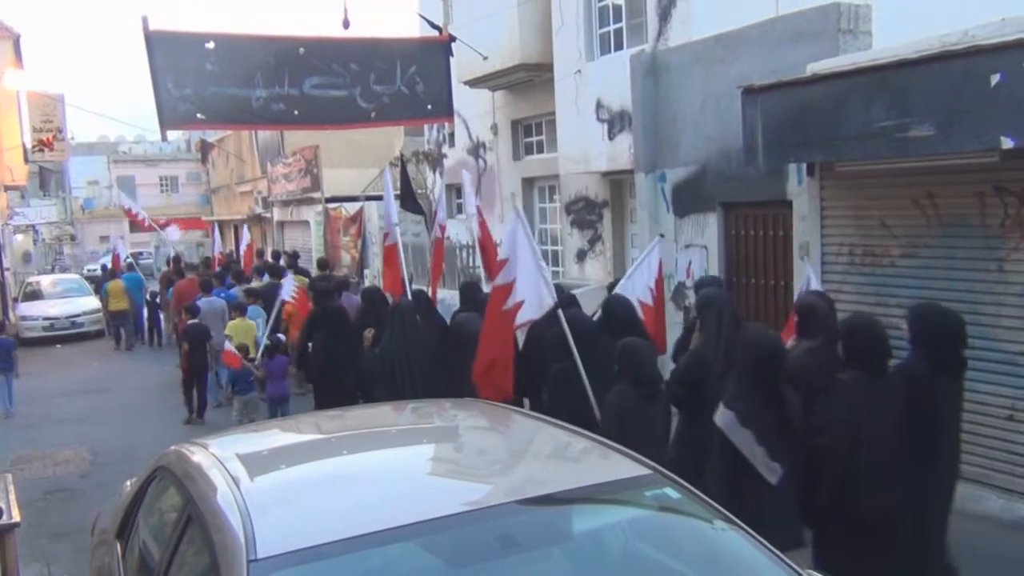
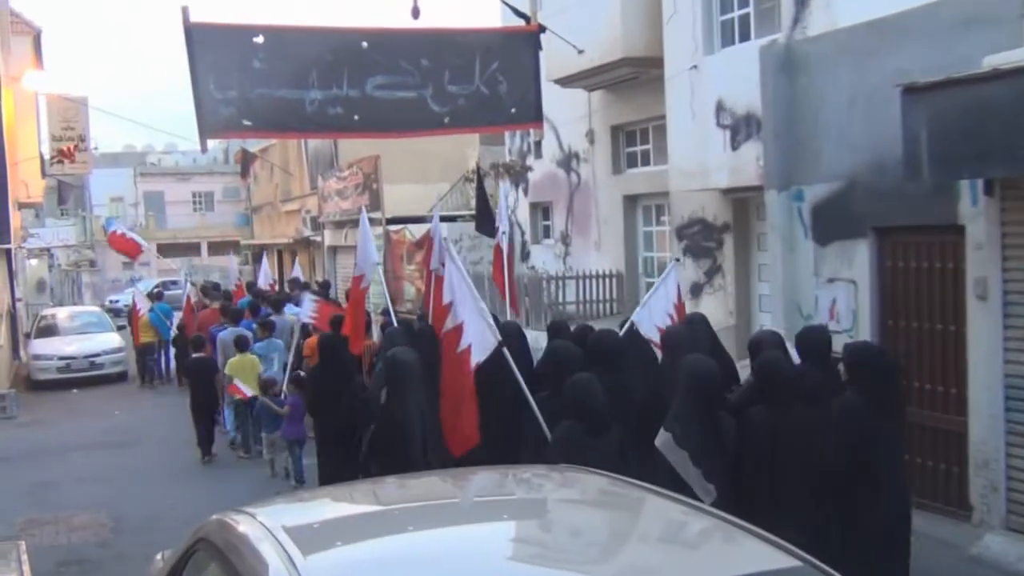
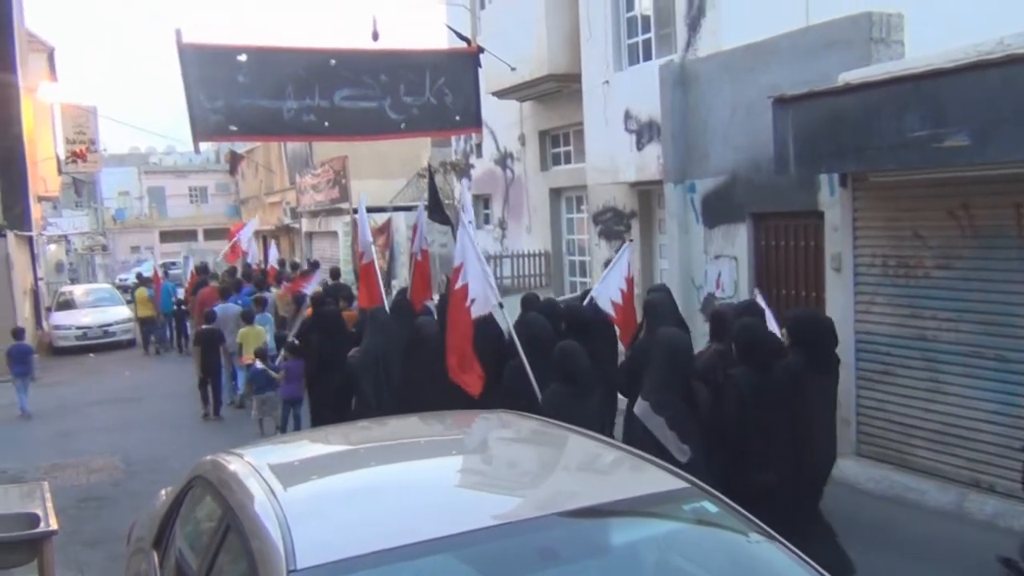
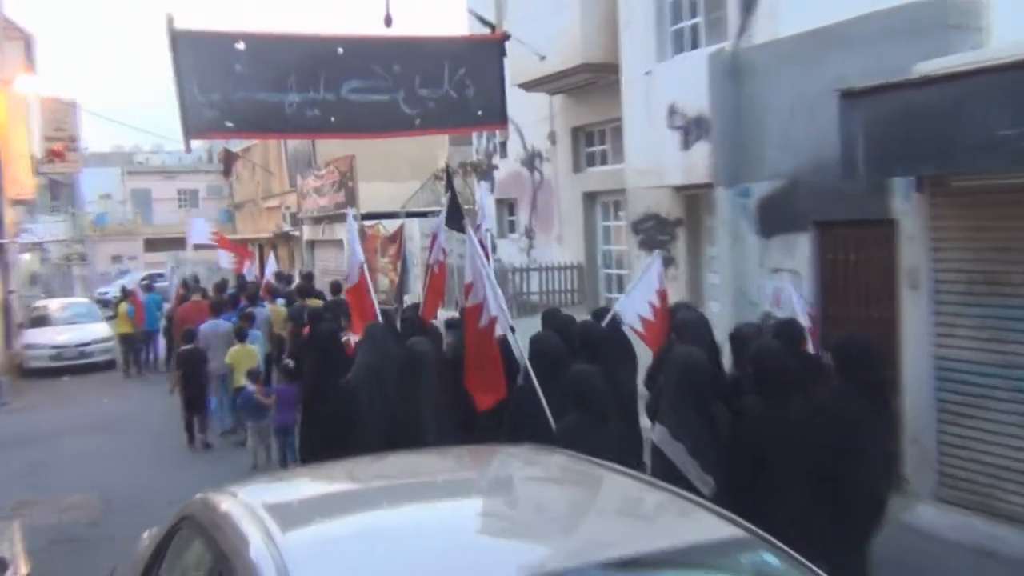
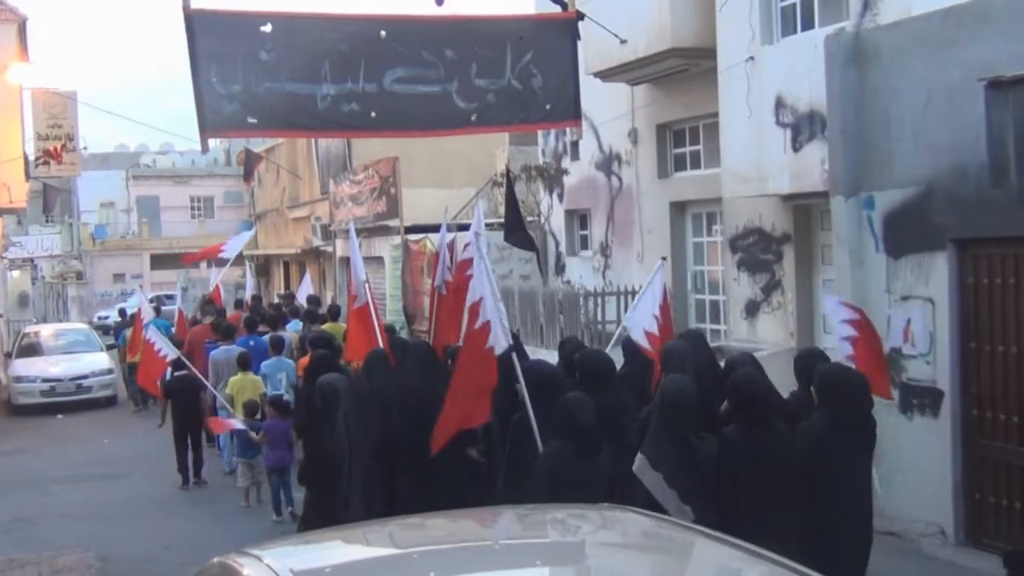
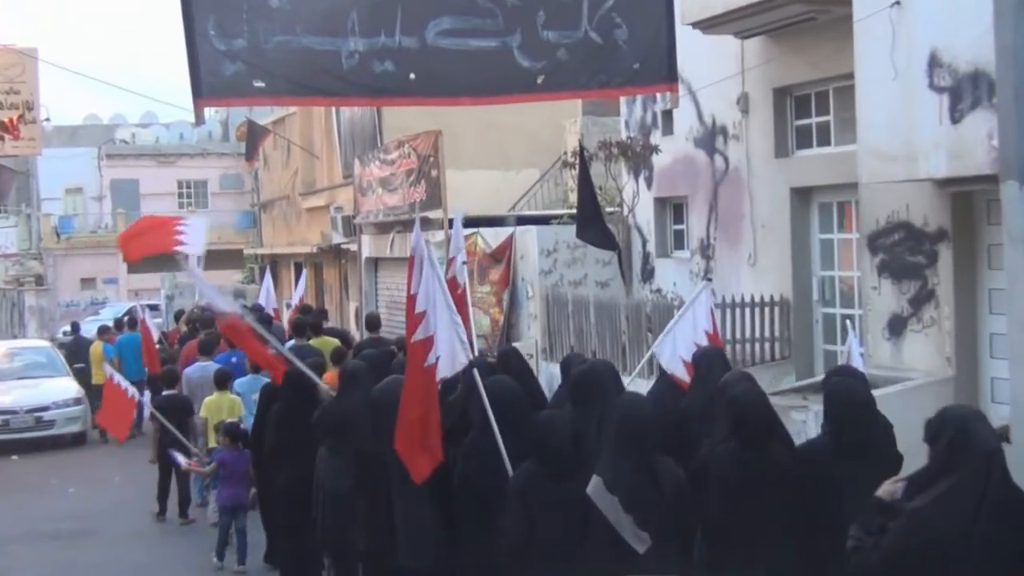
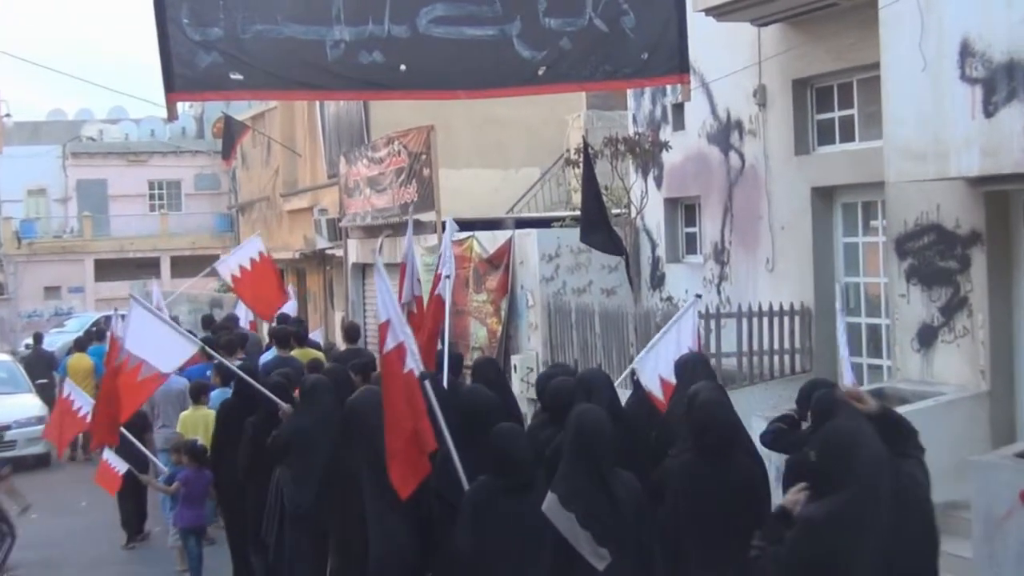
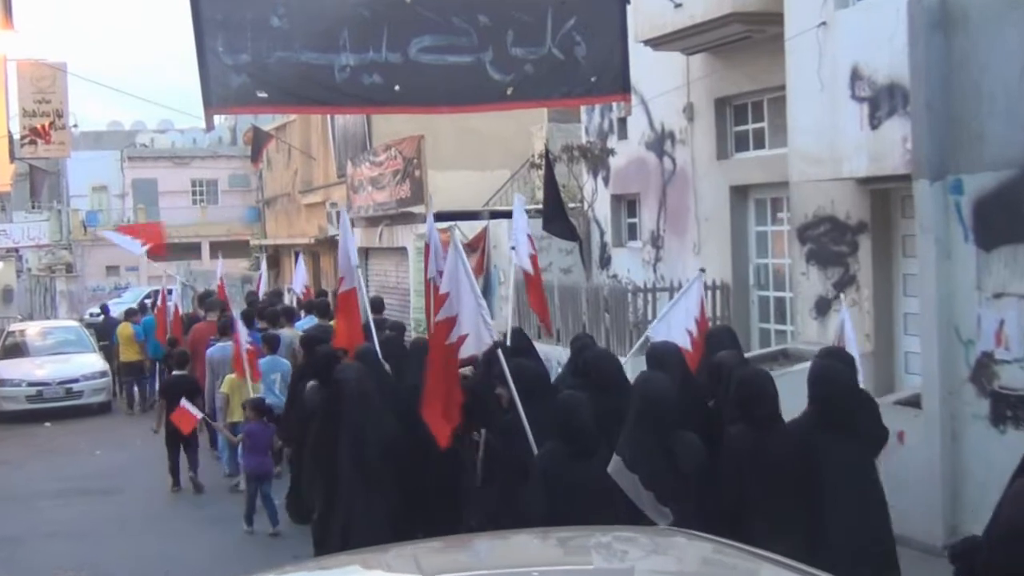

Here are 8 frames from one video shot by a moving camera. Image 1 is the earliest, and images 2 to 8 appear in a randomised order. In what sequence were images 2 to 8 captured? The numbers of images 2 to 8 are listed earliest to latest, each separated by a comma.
3, 4, 2, 5, 8, 6, 7
